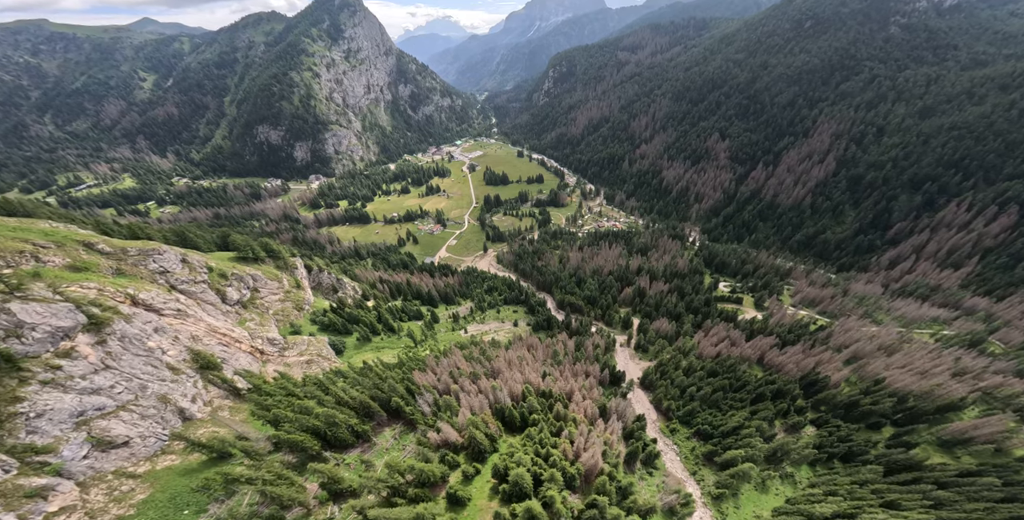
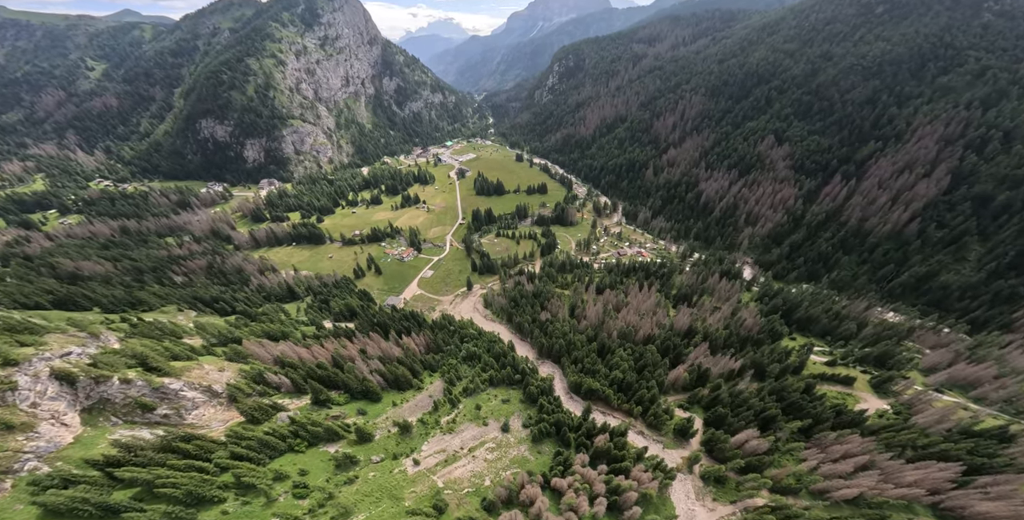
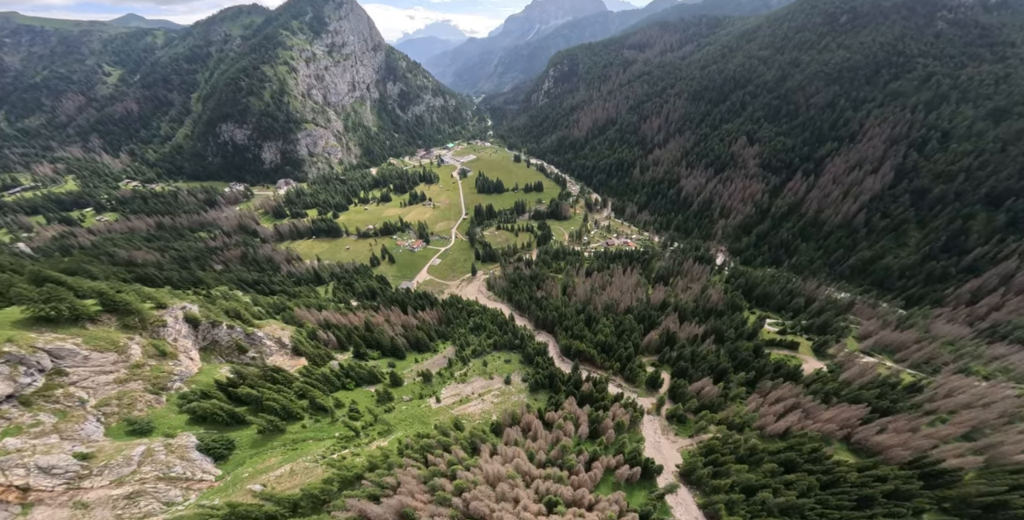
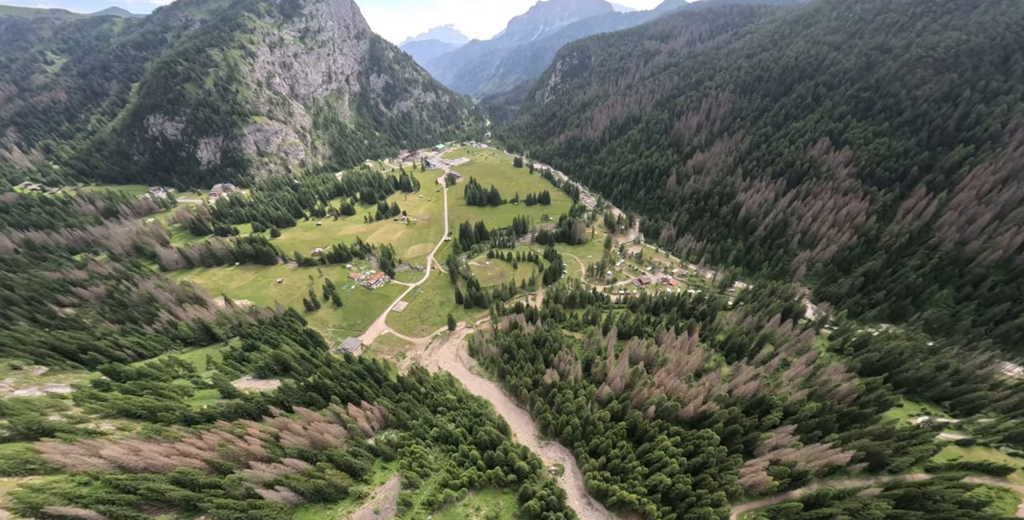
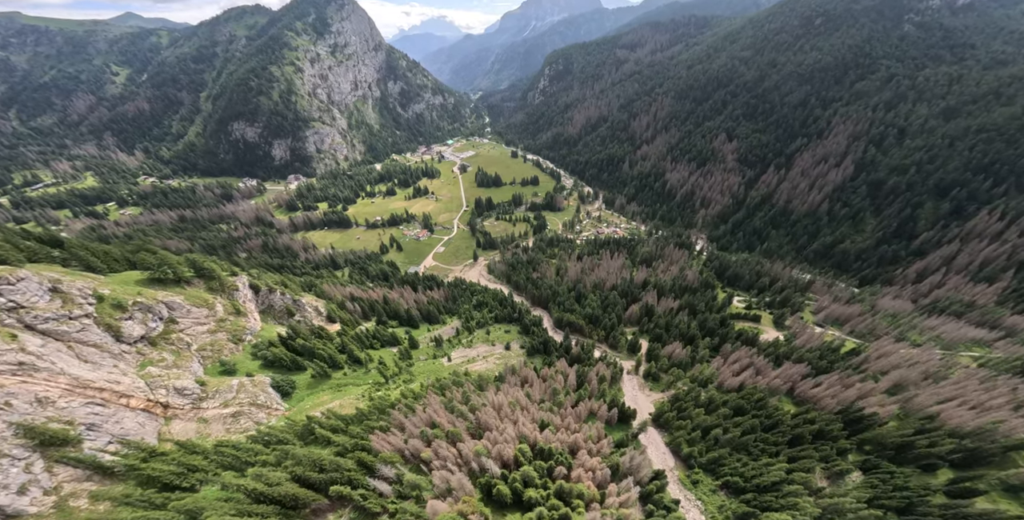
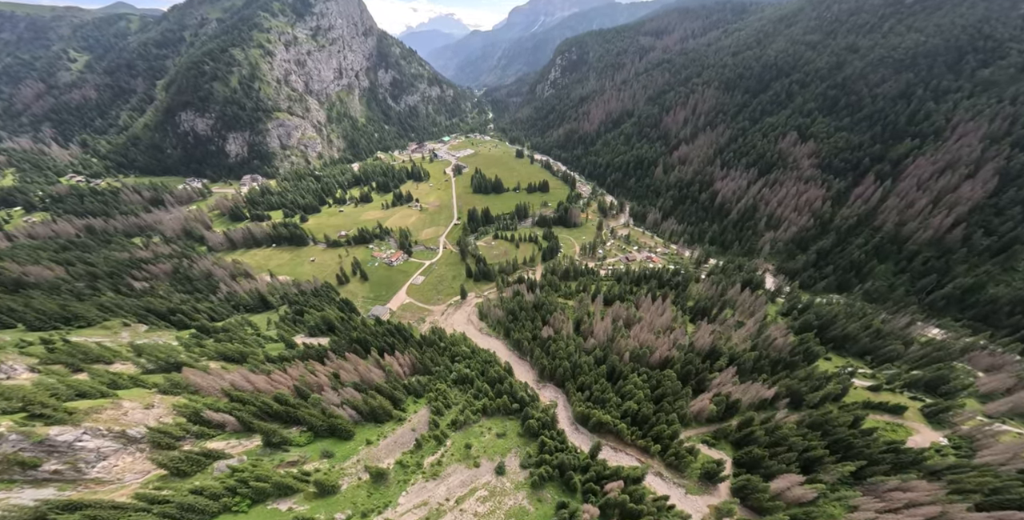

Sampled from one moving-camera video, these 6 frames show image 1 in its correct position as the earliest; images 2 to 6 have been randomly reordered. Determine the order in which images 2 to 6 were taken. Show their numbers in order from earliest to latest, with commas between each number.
5, 3, 2, 6, 4
